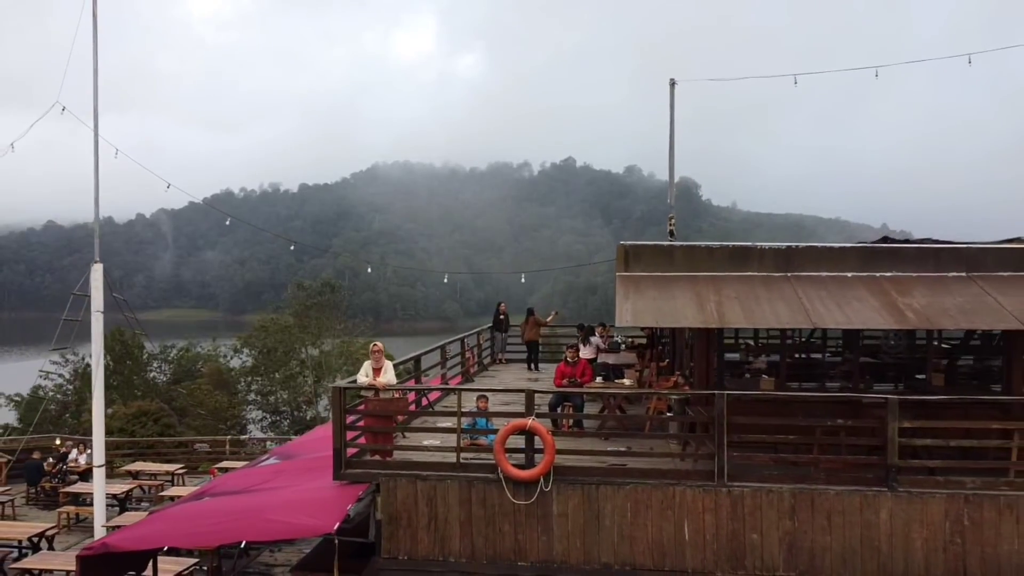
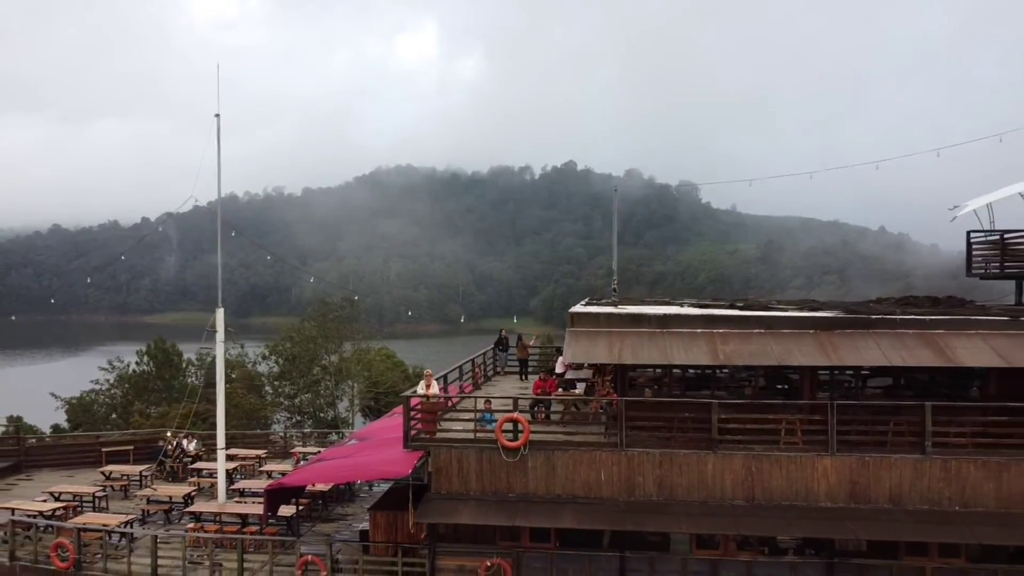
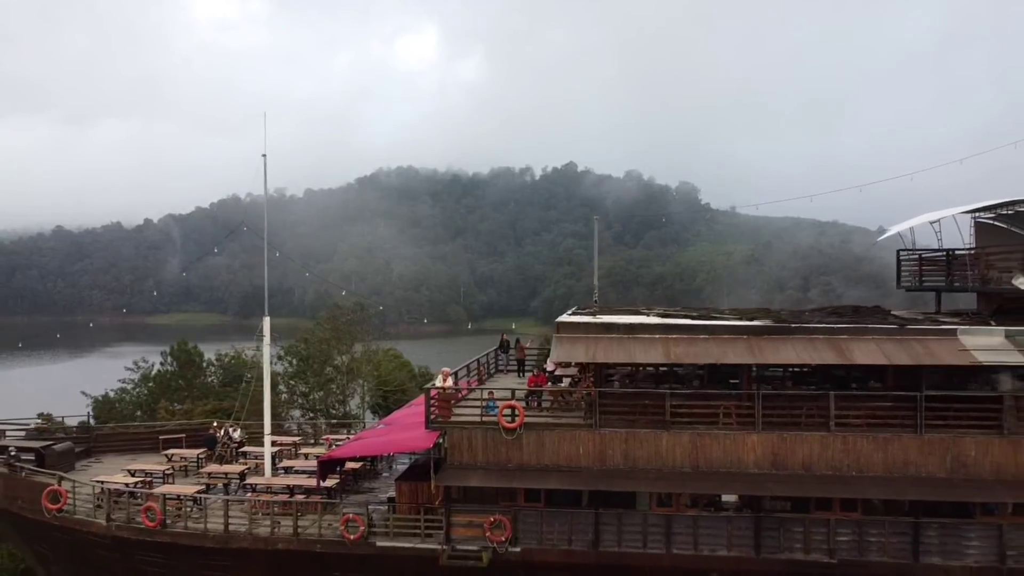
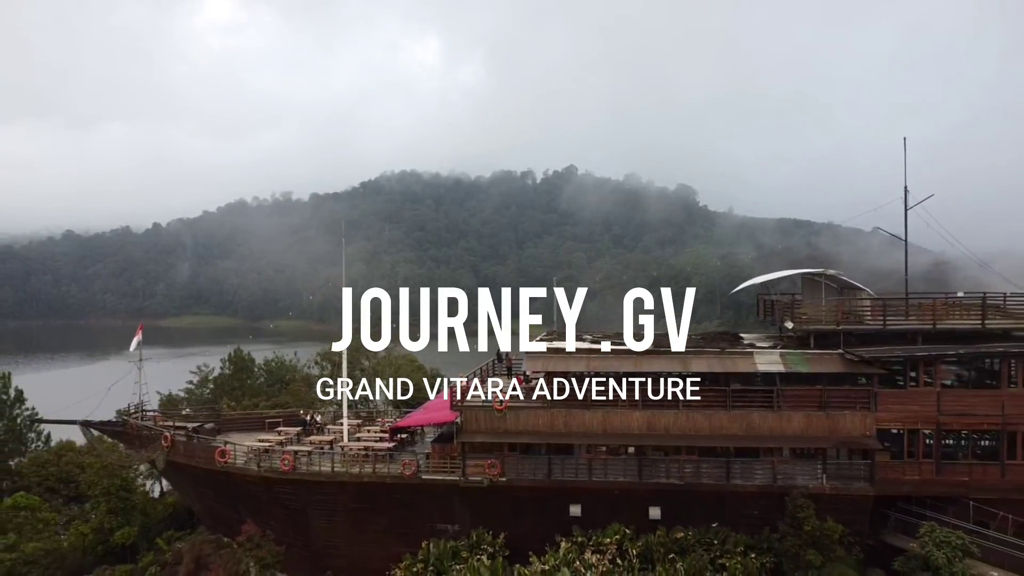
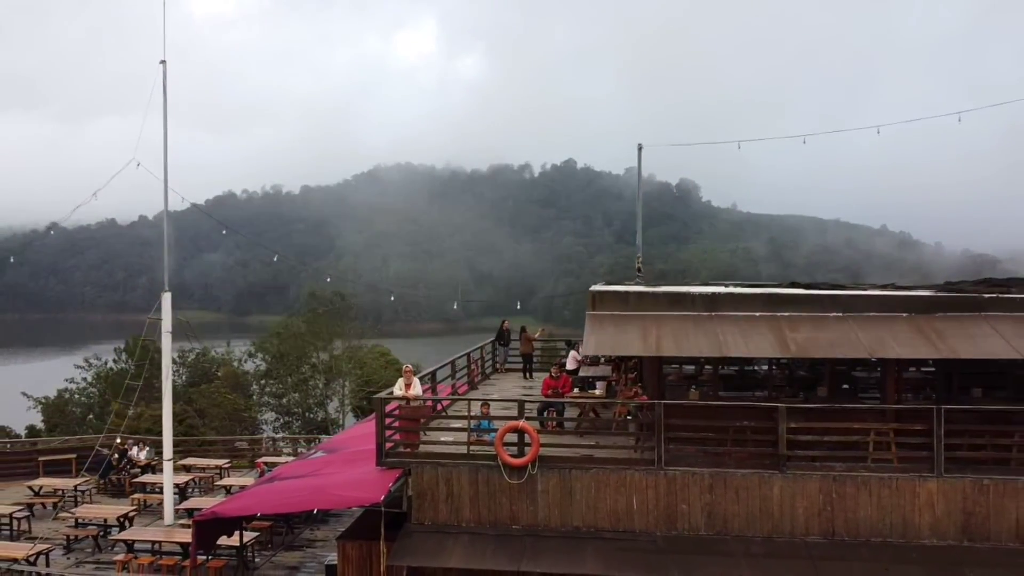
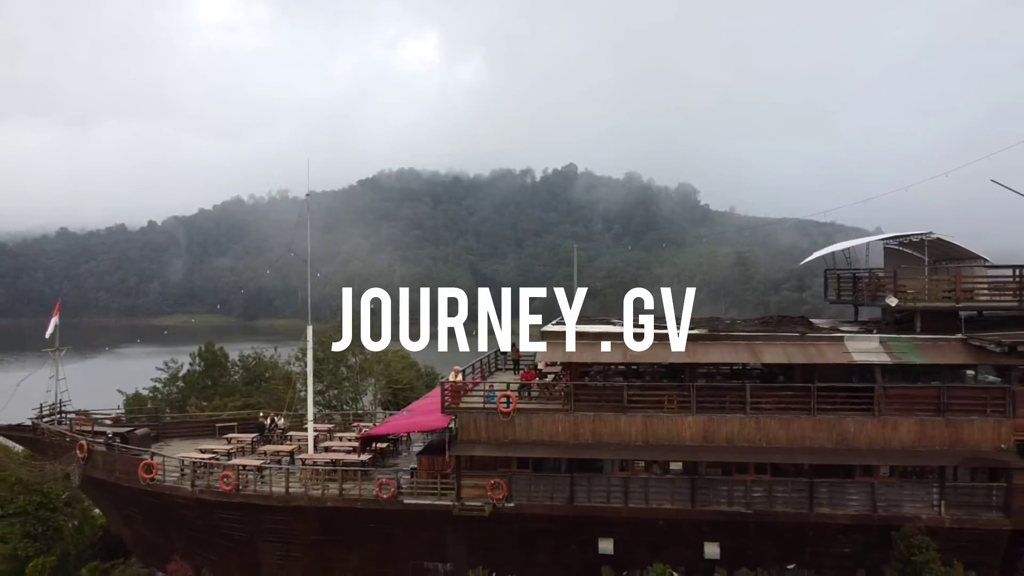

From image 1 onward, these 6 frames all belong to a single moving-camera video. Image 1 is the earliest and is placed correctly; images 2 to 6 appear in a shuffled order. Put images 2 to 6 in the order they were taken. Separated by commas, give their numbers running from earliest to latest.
5, 2, 3, 6, 4
